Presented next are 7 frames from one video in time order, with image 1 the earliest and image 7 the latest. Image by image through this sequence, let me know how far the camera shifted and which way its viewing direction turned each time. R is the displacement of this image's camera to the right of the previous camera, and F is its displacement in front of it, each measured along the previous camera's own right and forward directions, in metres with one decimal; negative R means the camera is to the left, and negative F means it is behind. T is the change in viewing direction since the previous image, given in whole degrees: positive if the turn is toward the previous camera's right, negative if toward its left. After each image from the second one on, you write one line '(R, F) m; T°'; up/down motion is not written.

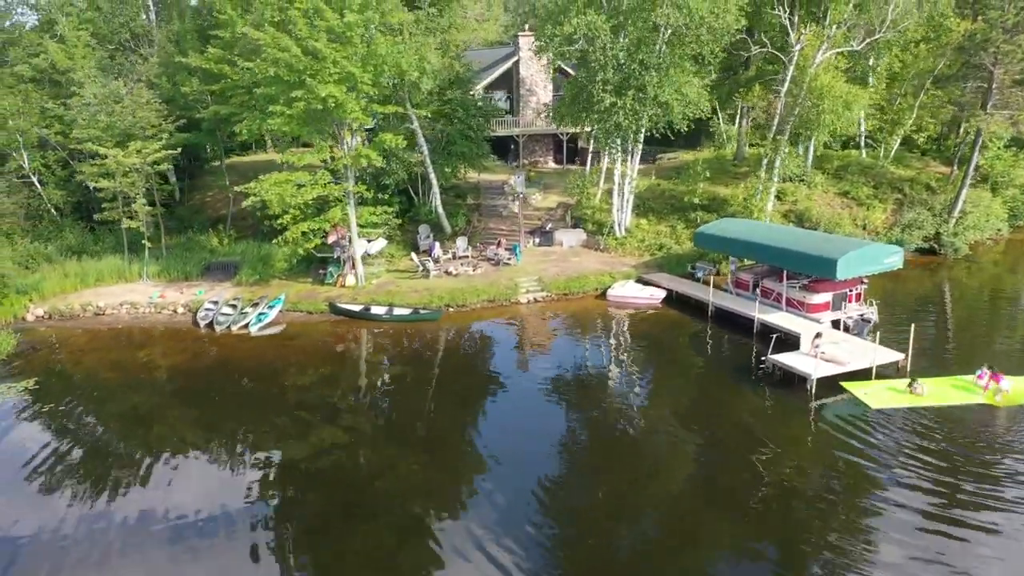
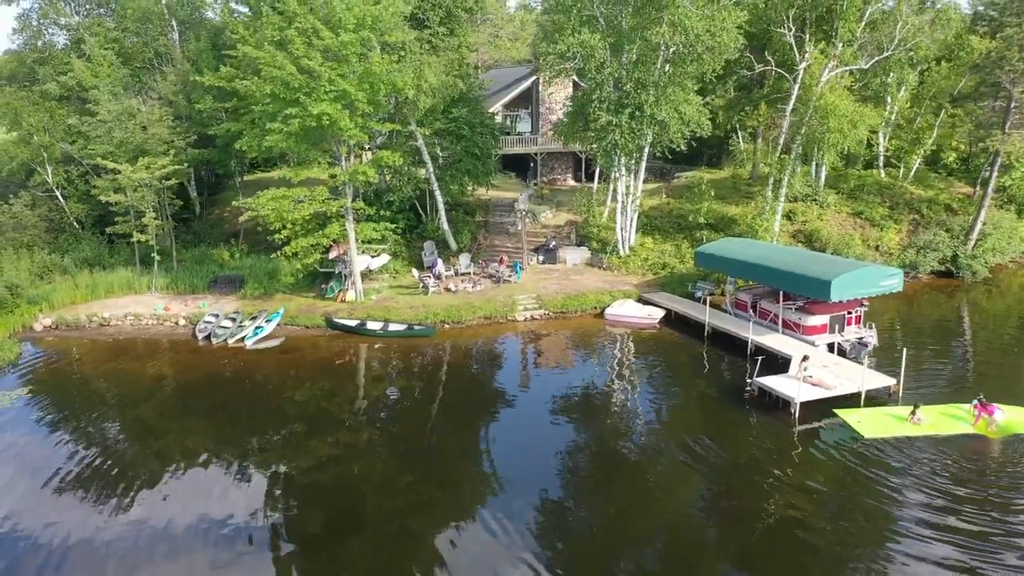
(+1.3, +0.2) m; -2°
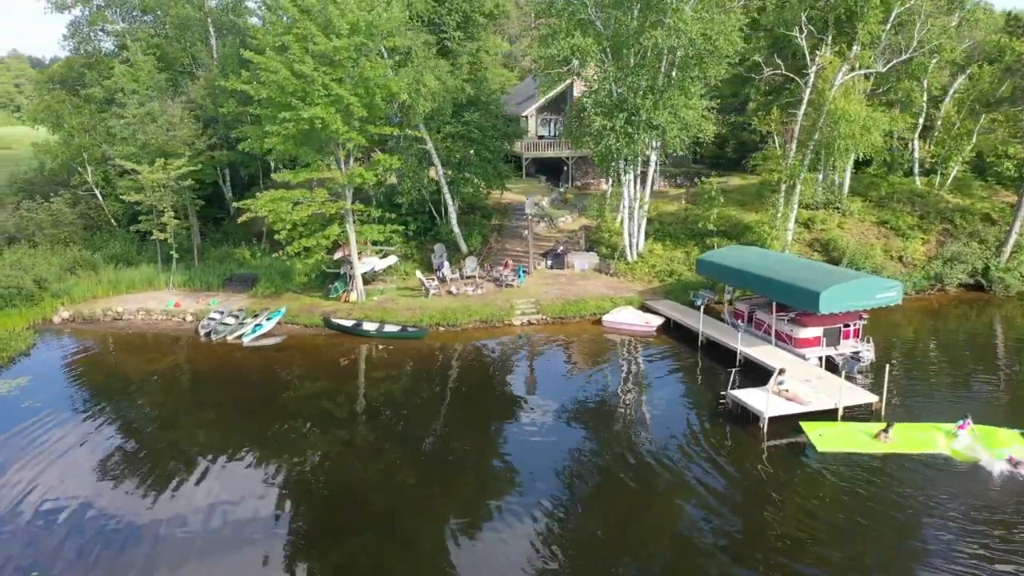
(+2.2, +0.2) m; -4°
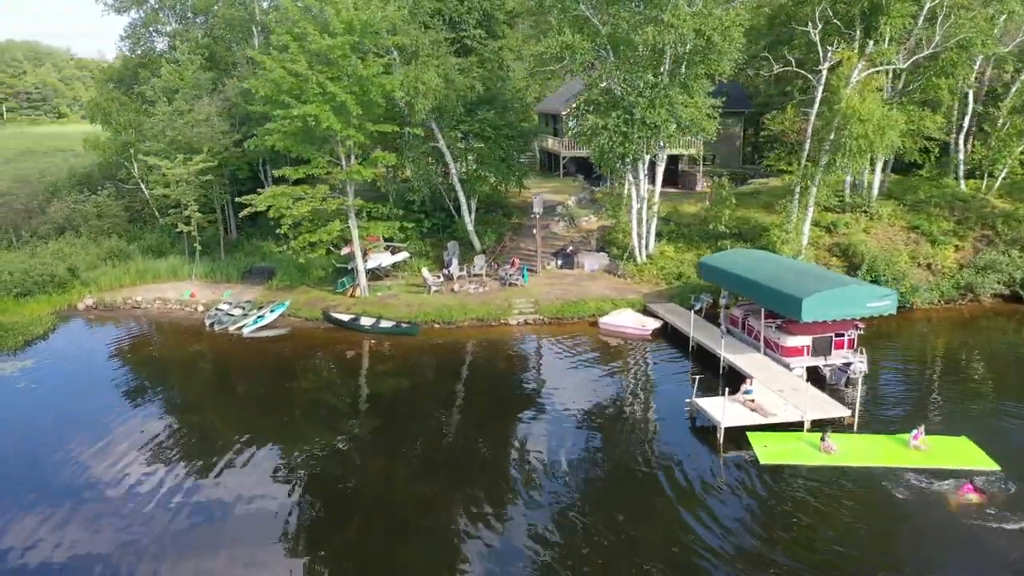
(+2.7, +0.3) m; -5°
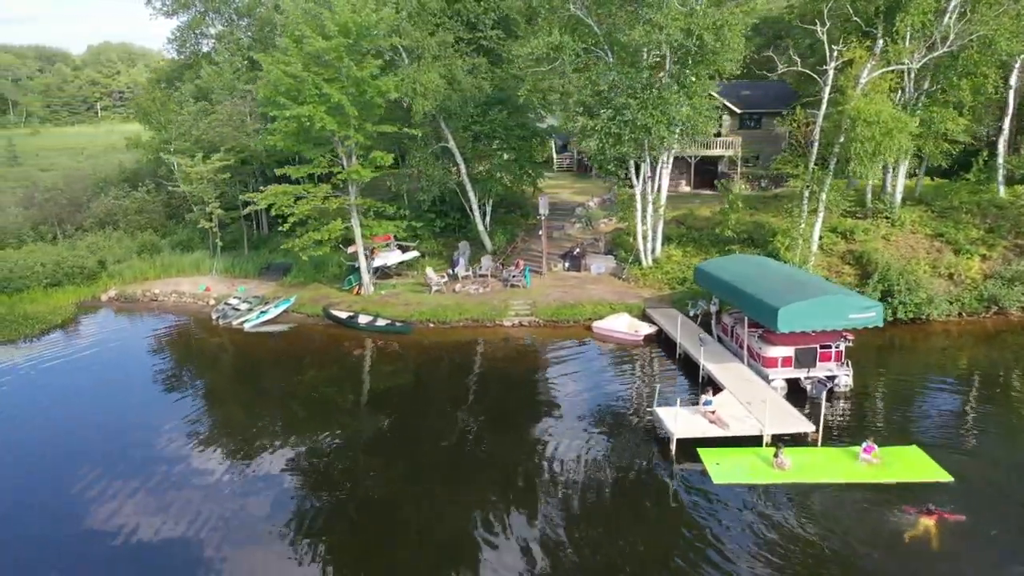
(+2.5, +0.1) m; -5°
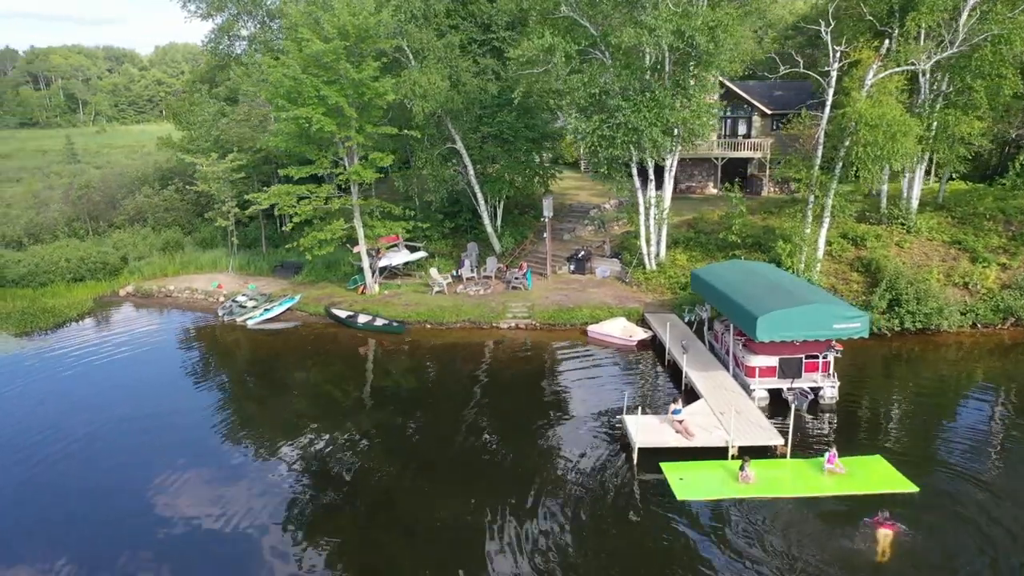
(+1.8, 0.0) m; -3°
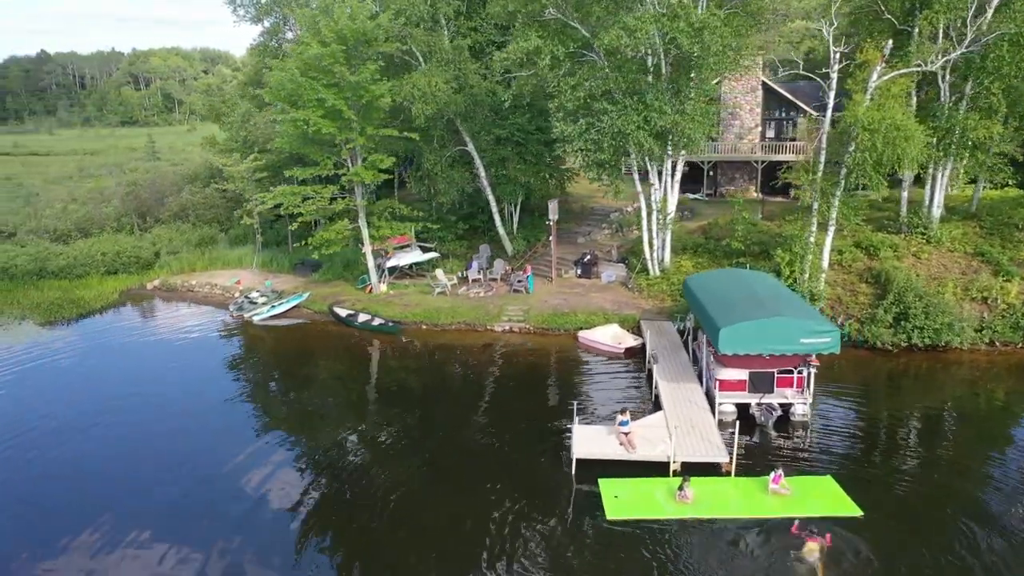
(+2.7, 0.0) m; -5°
